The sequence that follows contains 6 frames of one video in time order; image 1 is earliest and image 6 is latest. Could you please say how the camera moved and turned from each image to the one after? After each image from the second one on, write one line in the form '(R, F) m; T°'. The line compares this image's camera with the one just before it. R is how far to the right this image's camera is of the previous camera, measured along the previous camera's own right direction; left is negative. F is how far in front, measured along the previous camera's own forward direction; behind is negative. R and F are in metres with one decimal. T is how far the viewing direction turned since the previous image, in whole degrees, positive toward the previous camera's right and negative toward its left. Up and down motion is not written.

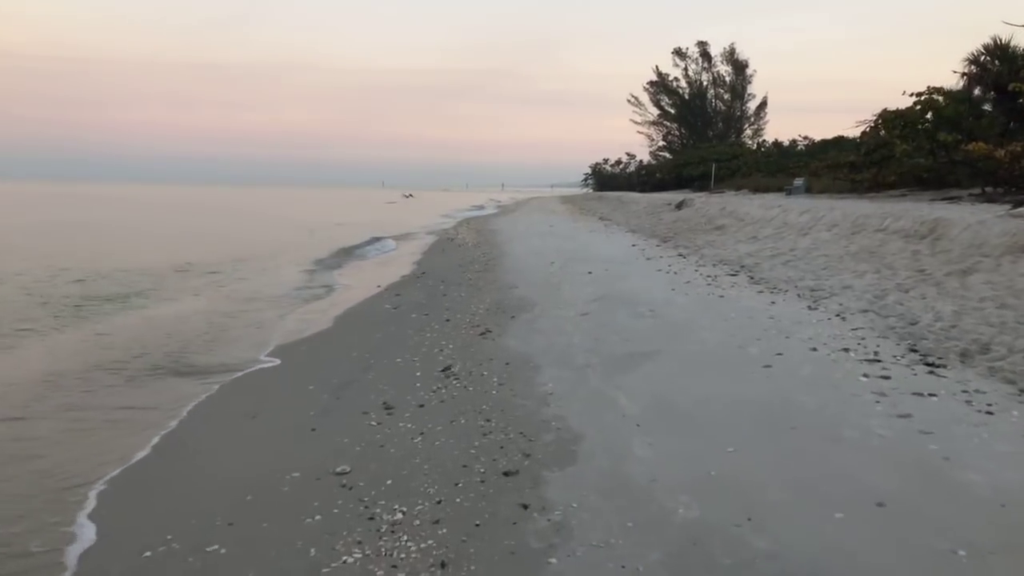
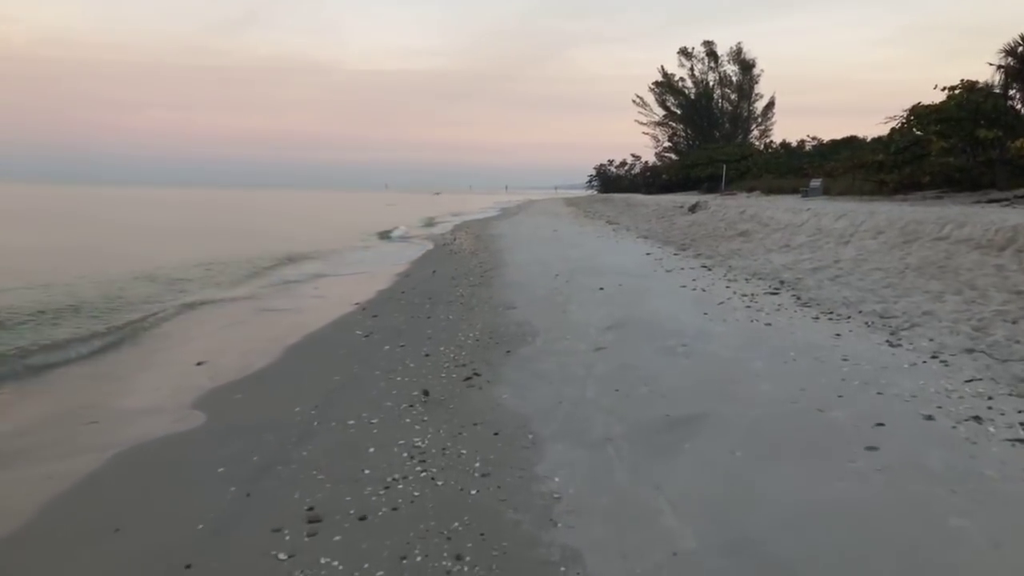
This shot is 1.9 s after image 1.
(+0.1, +1.7) m; 0°
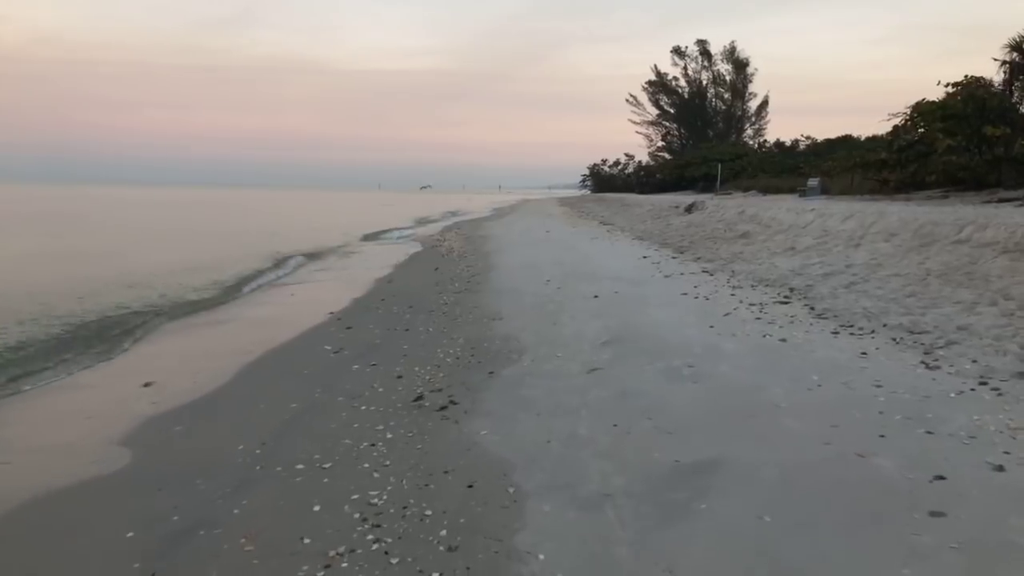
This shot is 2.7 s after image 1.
(+0.1, +0.8) m; 0°
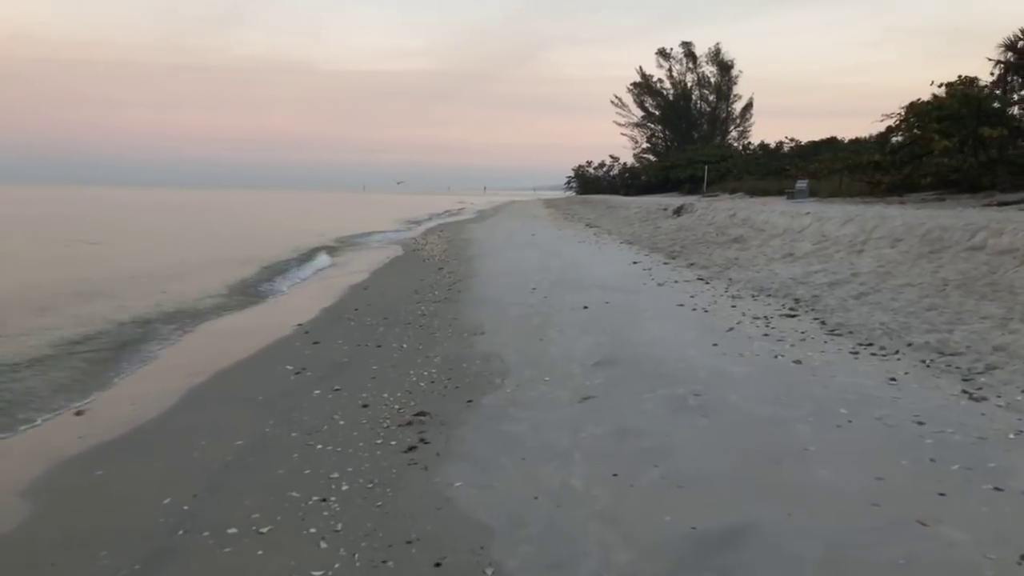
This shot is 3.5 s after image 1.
(0.0, +0.7) m; +1°
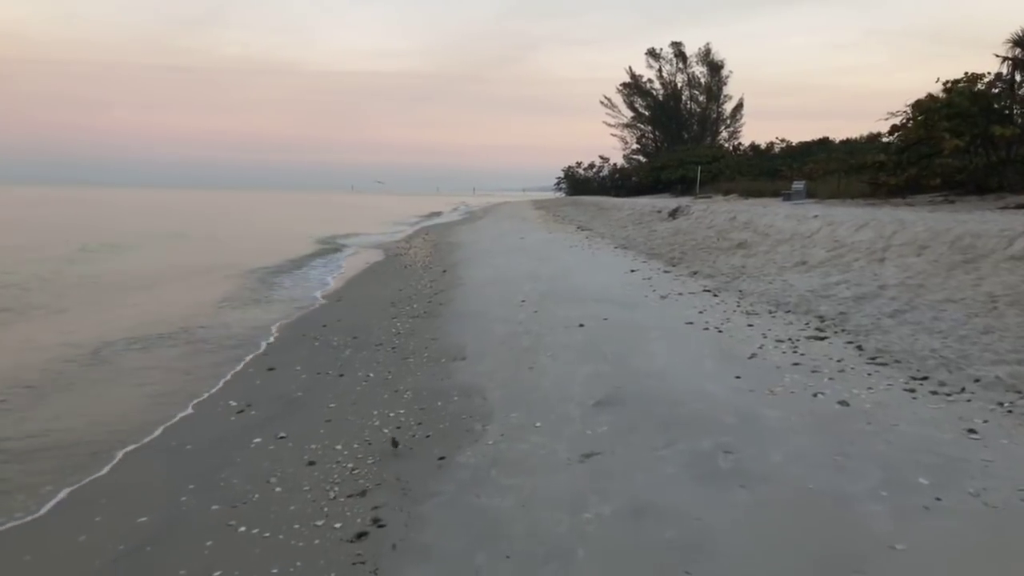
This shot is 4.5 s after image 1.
(0.0, +1.0) m; +1°
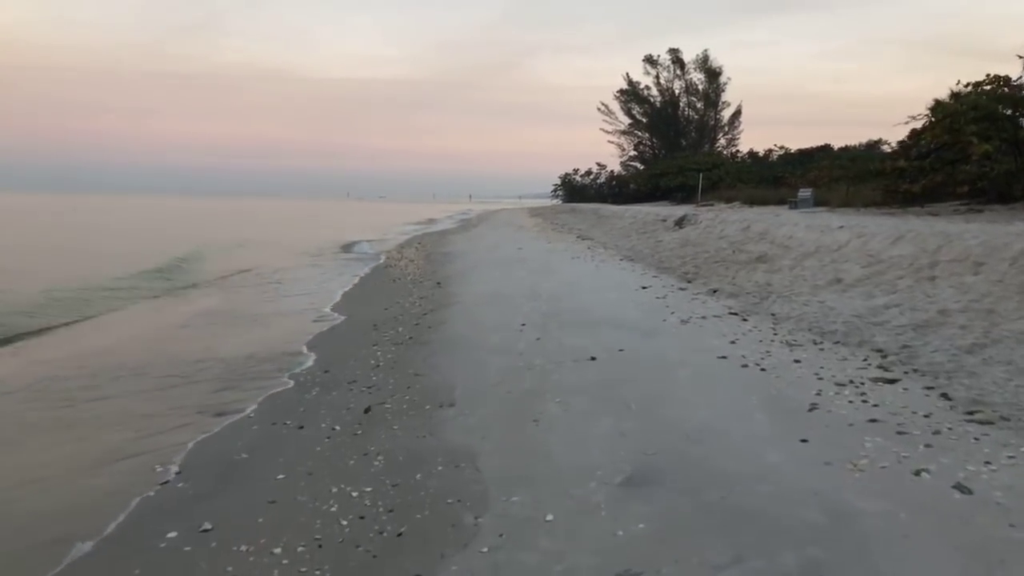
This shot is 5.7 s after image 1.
(0.0, +1.2) m; 0°
